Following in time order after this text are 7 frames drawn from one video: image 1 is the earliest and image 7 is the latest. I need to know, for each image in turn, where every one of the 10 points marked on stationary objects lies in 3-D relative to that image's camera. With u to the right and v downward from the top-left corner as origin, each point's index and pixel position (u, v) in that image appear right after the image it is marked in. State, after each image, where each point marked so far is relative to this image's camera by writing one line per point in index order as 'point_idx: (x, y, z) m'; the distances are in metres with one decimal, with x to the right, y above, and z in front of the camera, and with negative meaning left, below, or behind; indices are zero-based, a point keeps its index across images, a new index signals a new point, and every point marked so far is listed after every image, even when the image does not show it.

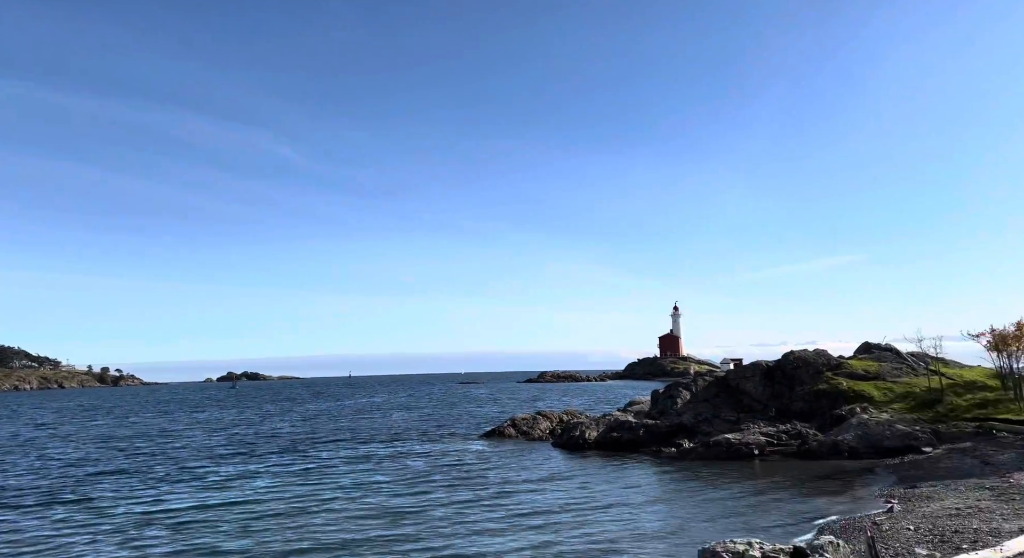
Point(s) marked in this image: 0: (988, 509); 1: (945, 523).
0: (+13.8, -6.6, +19.2) m
1: (+12.1, -6.8, +18.5) m
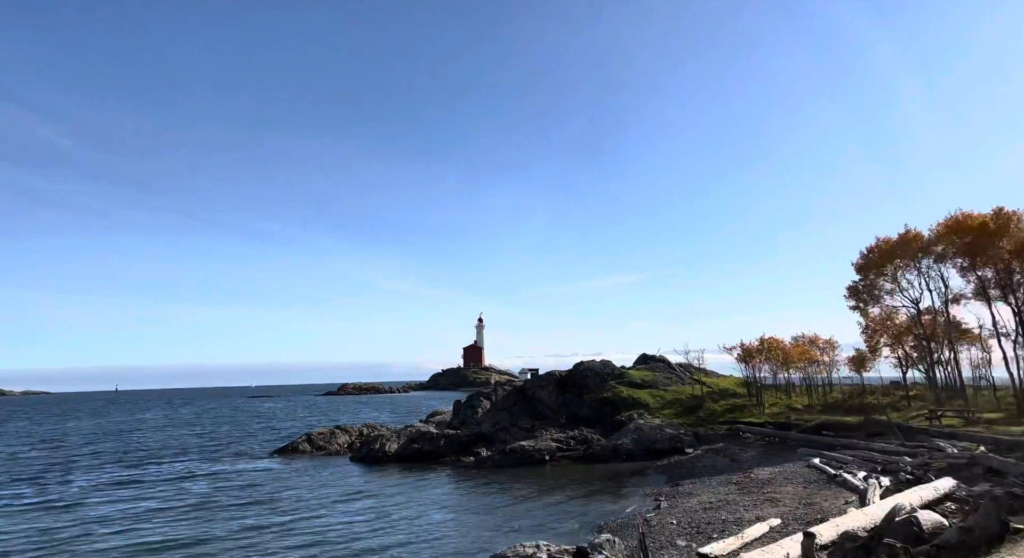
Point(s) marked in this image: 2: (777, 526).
0: (+7.5, -7.5, +22.3) m
1: (+6.0, -7.5, +21.1) m
2: (+7.7, -7.1, +19.1) m
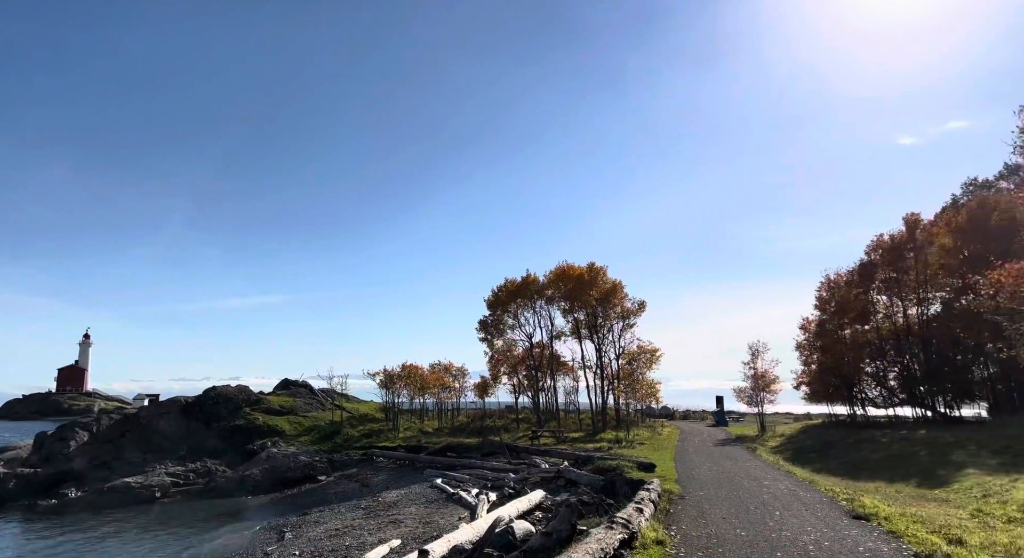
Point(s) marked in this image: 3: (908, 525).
0: (-5.3, -8.5, +22.8) m
1: (-6.0, -8.5, +21.1) m
2: (-3.6, -8.2, +20.1) m
3: (+11.1, -6.8, +18.4) m
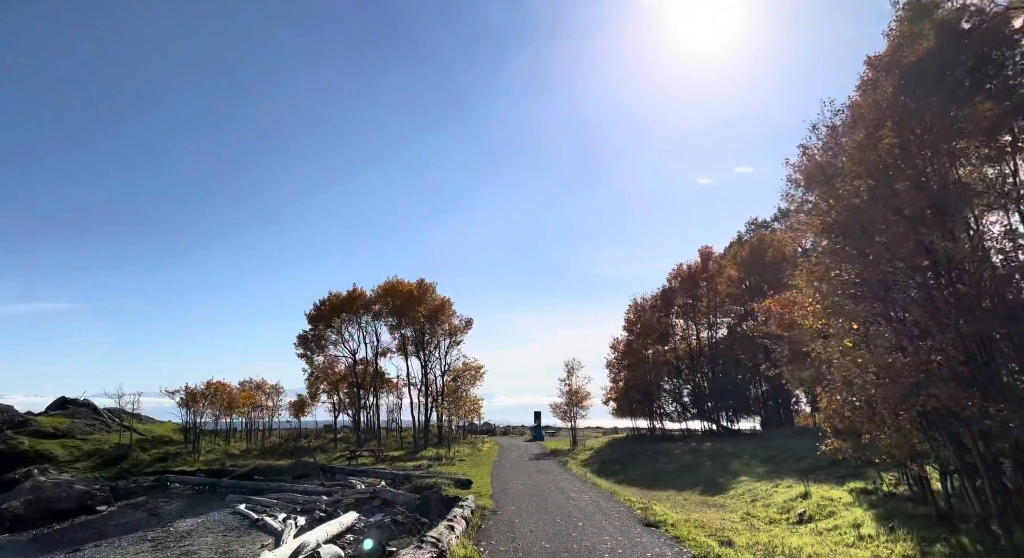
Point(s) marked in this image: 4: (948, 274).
0: (-11.6, -8.8, +20.6) m
1: (-11.8, -8.7, +18.7) m
2: (-9.2, -8.4, +18.4) m
3: (+5.4, -7.7, +20.2) m
4: (+6.6, +0.1, +9.7) m
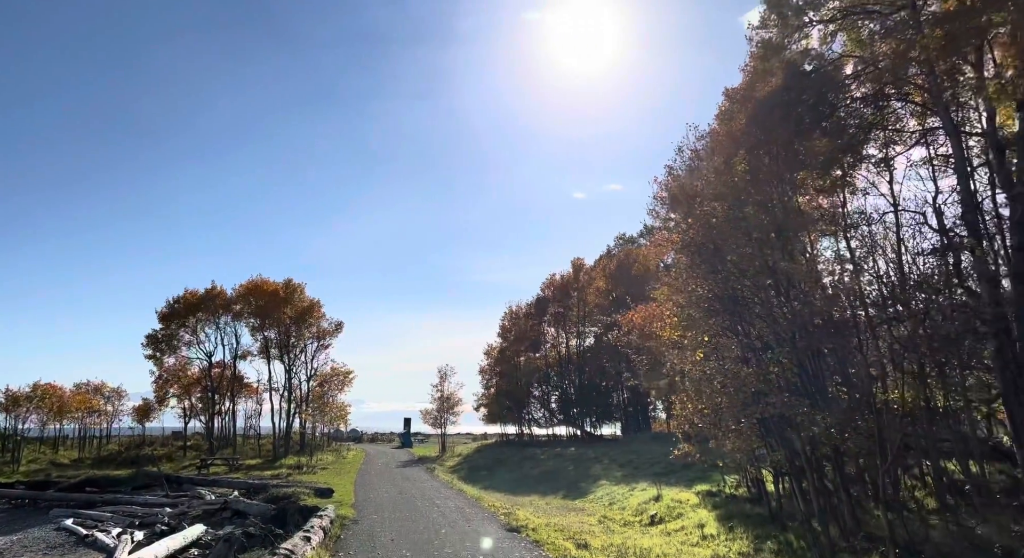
0: (-15.7, -8.4, +18.0) m
1: (-15.6, -8.2, +16.1) m
2: (-13.0, -8.1, +16.2) m
3: (+1.1, -7.9, +20.6) m
4: (+4.5, -0.2, +10.6) m
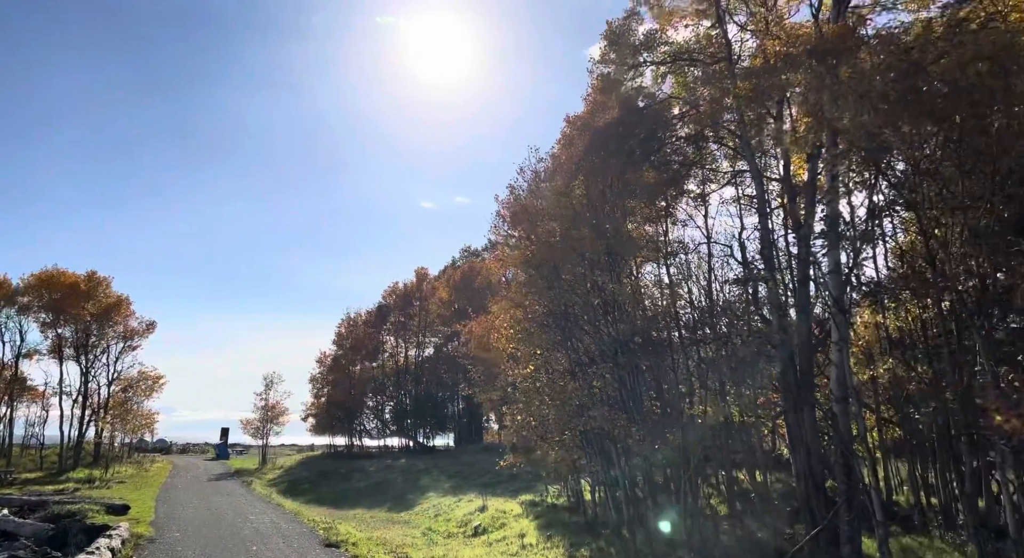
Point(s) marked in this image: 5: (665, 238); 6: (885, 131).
0: (-20.1, -7.6, +13.6) m
1: (-19.6, -7.4, +11.8) m
2: (-17.1, -7.4, +12.6) m
3: (-4.3, -8.1, +20.0) m
4: (+1.6, -0.6, +11.2) m
5: (+2.6, +0.7, +11.4) m
6: (+3.4, +1.3, +6.0) m
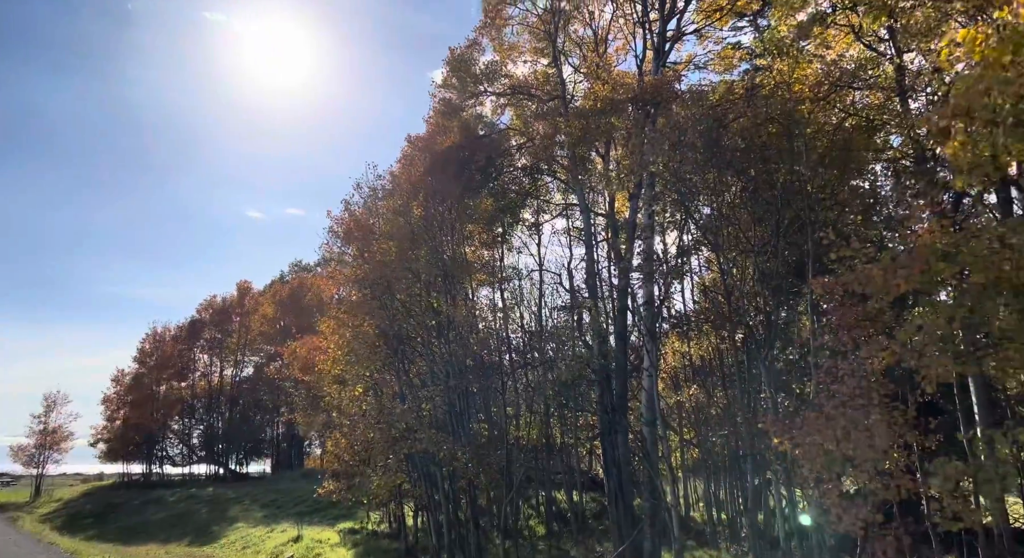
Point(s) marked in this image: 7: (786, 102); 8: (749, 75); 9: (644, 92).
0: (-23.2, -6.9, +8.0) m
1: (-22.3, -6.7, +6.4) m
2: (-20.0, -6.8, +7.7) m
3: (-9.5, -8.4, +18.0) m
4: (-1.3, -0.9, +11.1) m
5: (-0.3, +0.3, +11.6) m
6: (+1.8, +1.0, +6.6) m
7: (+2.5, +1.6, +6.0) m
8: (+2.4, +2.1, +6.8) m
9: (+1.5, +2.2, +7.7) m
